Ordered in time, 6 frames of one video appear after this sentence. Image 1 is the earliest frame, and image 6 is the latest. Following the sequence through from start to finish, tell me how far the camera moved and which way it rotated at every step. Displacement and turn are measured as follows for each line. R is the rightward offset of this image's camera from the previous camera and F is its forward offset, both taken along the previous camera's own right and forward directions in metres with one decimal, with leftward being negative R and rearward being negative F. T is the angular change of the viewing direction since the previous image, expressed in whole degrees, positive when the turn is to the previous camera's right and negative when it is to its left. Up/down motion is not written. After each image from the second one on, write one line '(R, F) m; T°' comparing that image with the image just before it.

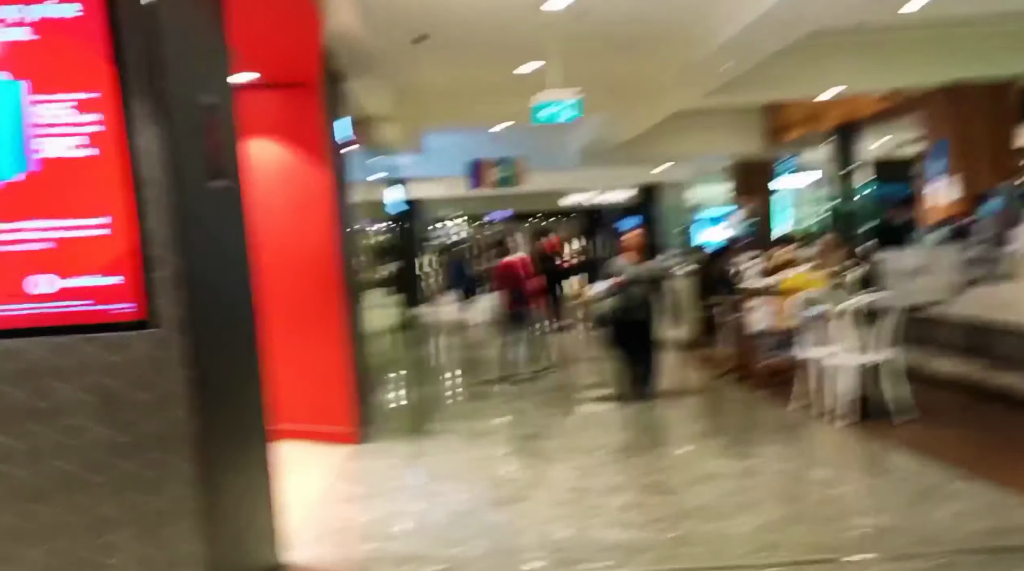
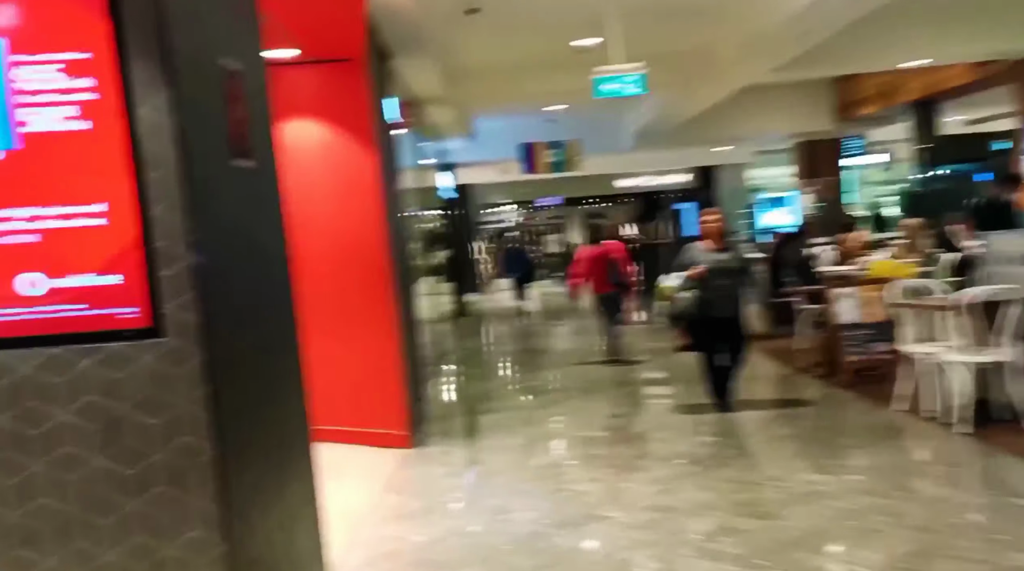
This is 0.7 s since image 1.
(-0.1, +0.5) m; -3°
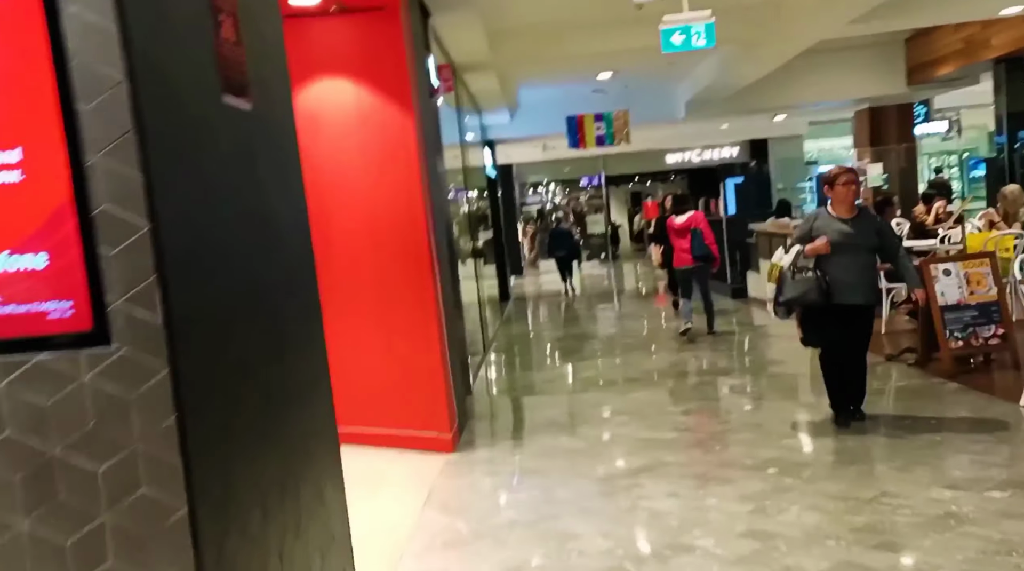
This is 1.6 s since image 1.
(-0.1, +0.7) m; -2°
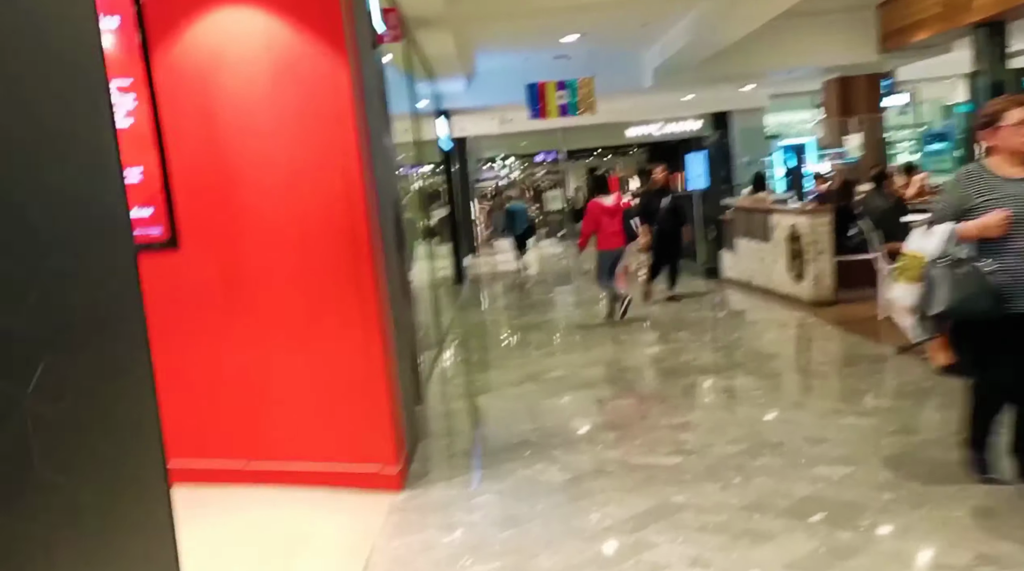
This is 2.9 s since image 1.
(0.0, +1.0) m; +3°
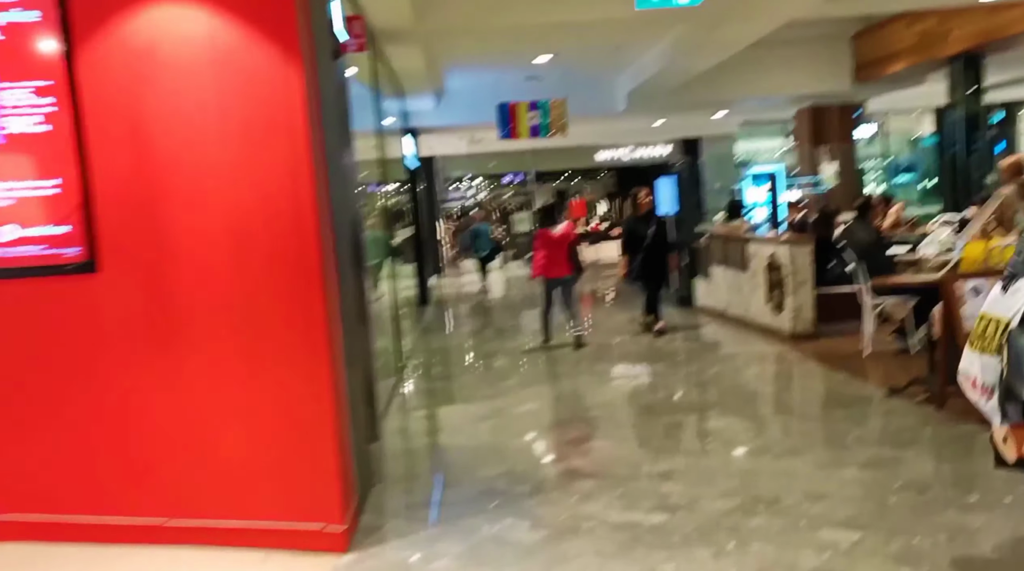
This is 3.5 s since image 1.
(0.0, +0.4) m; +2°
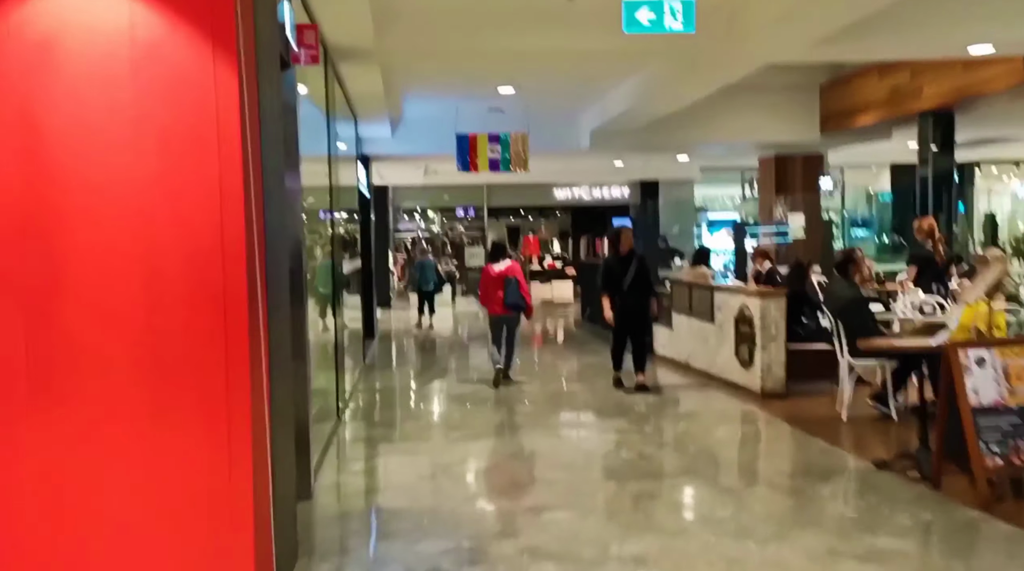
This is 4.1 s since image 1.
(-0.1, +0.6) m; +3°
